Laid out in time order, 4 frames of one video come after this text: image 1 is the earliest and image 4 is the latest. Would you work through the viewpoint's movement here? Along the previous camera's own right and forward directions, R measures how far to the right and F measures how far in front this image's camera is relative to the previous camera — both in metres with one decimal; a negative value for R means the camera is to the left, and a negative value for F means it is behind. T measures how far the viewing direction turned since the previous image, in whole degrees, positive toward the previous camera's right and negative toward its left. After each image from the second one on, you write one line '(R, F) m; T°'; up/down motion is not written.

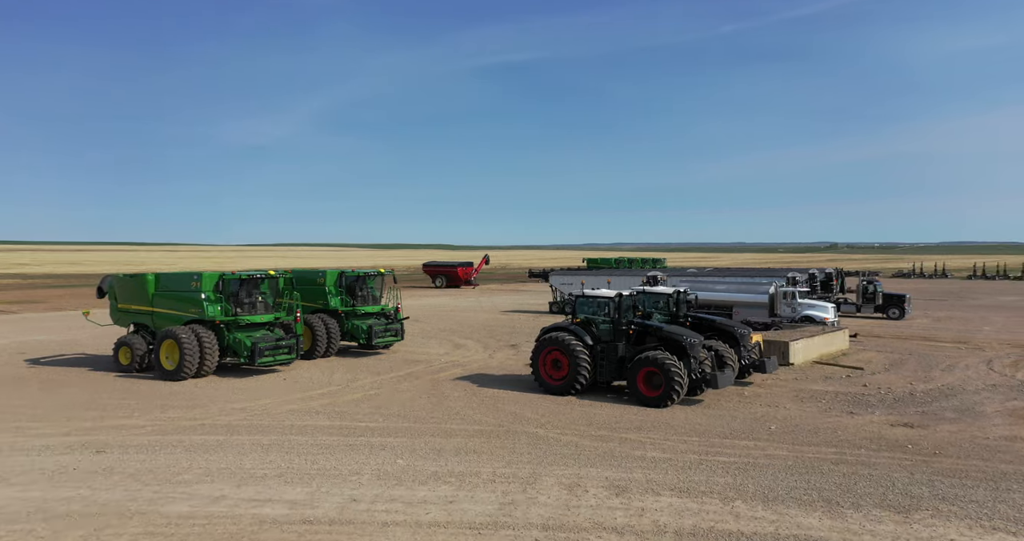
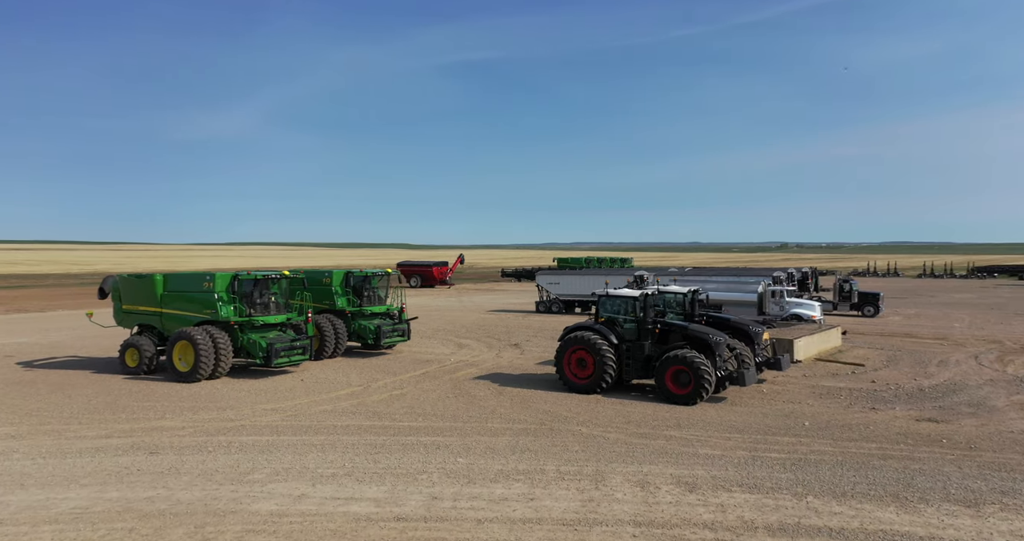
(-1.5, 0.0) m; 0°
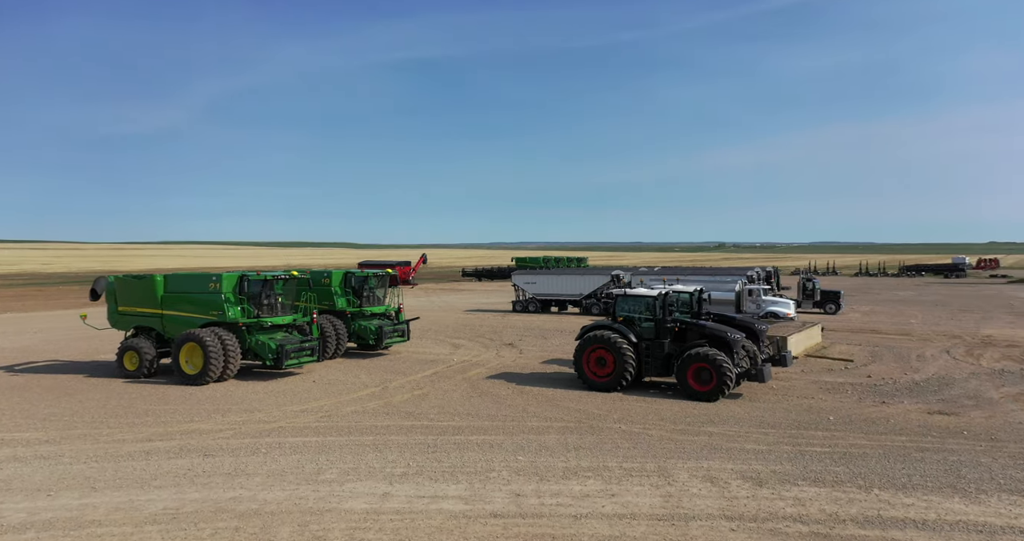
(-1.7, -0.1) m; +1°
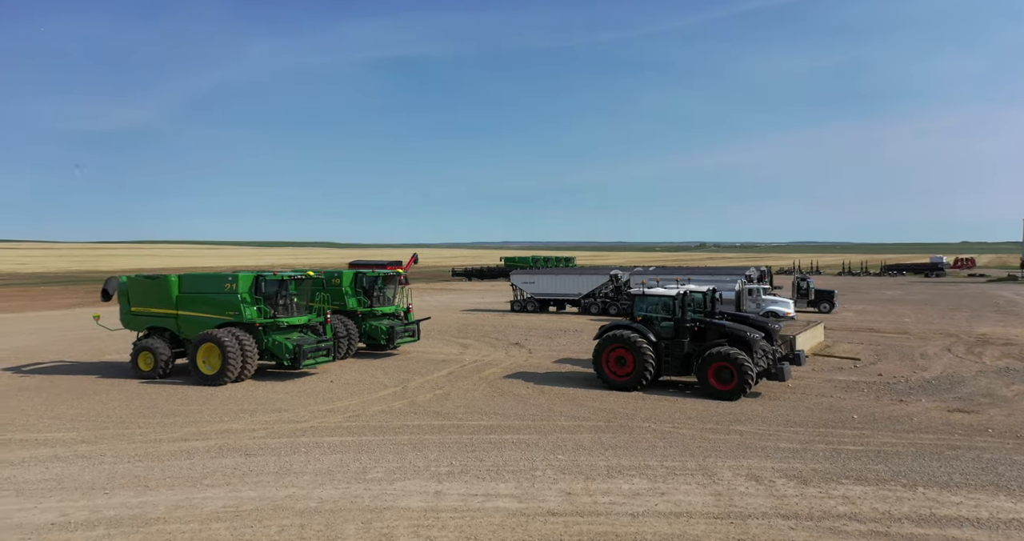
(-0.8, -0.1) m; 0°
